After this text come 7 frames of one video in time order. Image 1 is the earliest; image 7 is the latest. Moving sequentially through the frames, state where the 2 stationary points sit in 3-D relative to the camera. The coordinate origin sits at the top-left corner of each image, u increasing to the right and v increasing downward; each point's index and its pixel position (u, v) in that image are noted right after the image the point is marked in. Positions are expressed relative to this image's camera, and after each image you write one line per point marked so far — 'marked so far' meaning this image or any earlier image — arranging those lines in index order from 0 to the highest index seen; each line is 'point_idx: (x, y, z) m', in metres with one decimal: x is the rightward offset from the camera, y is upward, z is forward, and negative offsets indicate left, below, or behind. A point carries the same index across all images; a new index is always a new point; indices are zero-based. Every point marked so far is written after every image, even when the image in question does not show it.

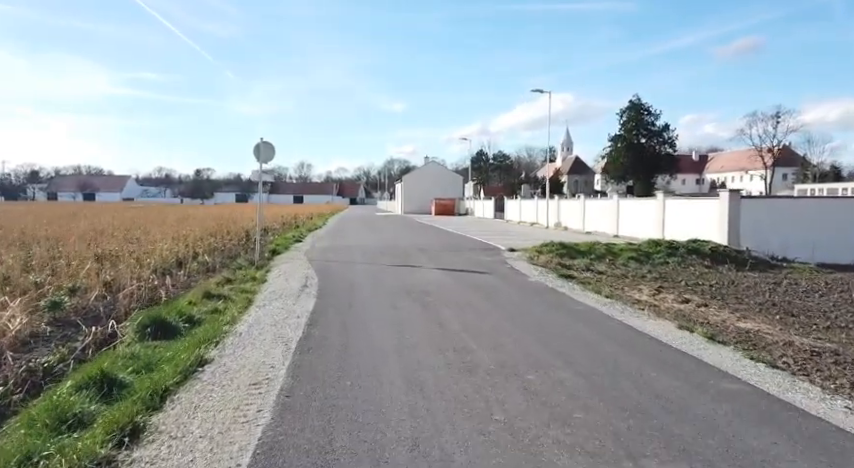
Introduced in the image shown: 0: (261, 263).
0: (-3.8, -0.7, +15.0) m
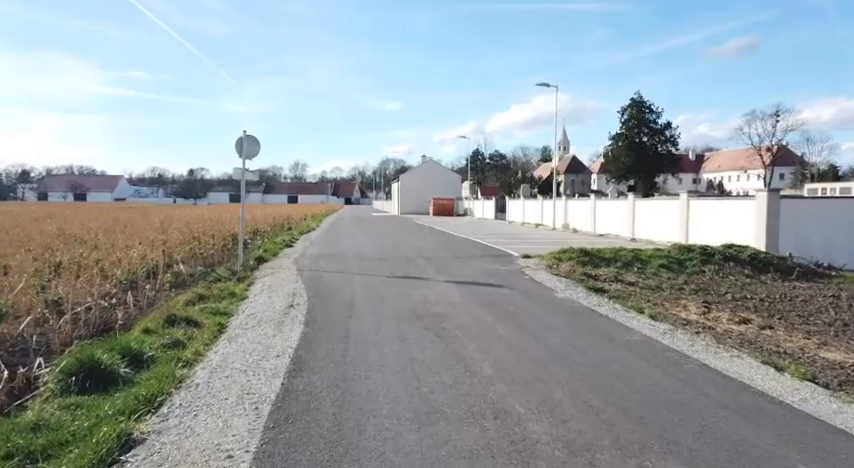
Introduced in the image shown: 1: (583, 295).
0: (-3.6, -0.8, +13.1) m
1: (+2.5, -1.0, +10.6) m
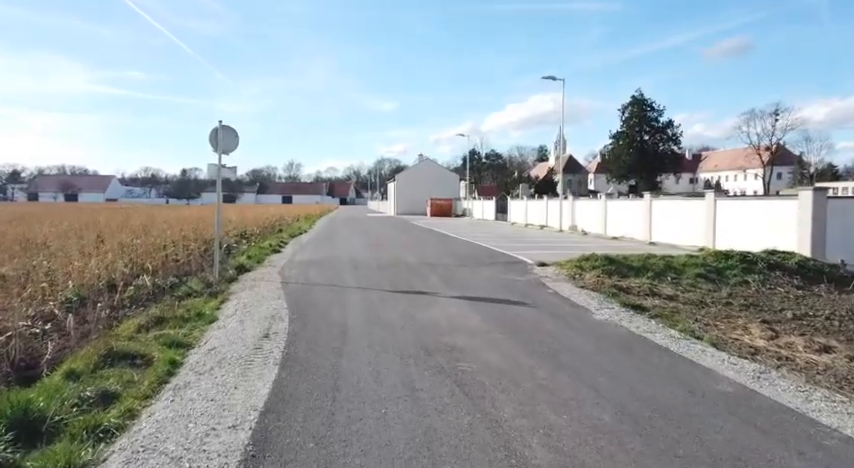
0: (-3.6, -0.9, +11.3) m
1: (+2.6, -1.1, +8.8) m
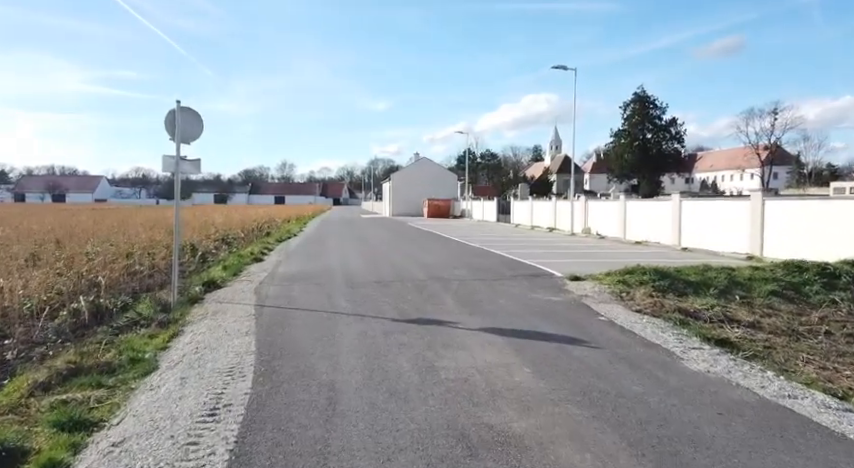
0: (-3.4, -1.1, +8.8) m
1: (+2.8, -1.2, +6.4) m
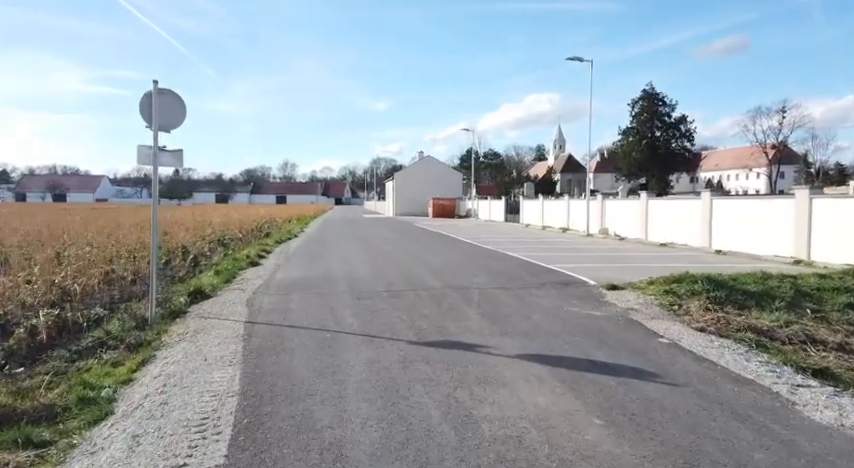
0: (-3.1, -1.1, +7.4) m
1: (+3.1, -1.2, +5.0) m
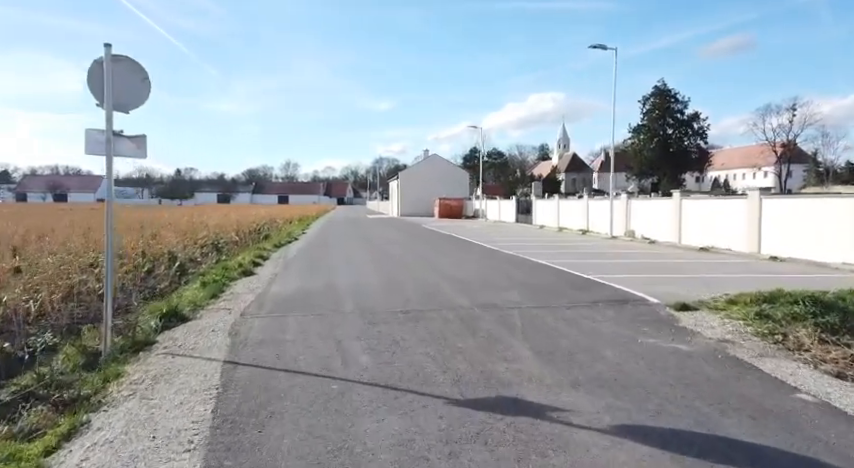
0: (-2.8, -1.2, +5.5) m
1: (+3.4, -1.3, +3.0) m
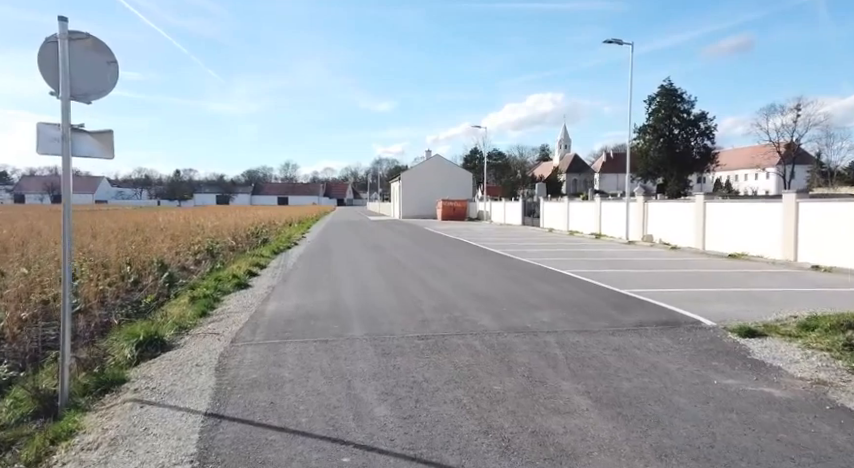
0: (-2.5, -1.4, +4.3) m
1: (+3.6, -1.5, +1.8) m
